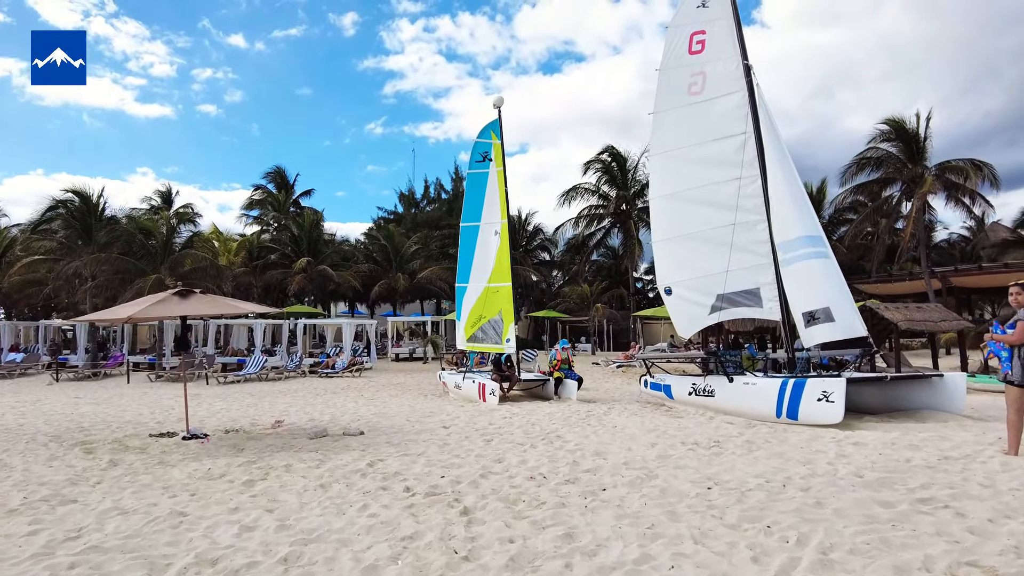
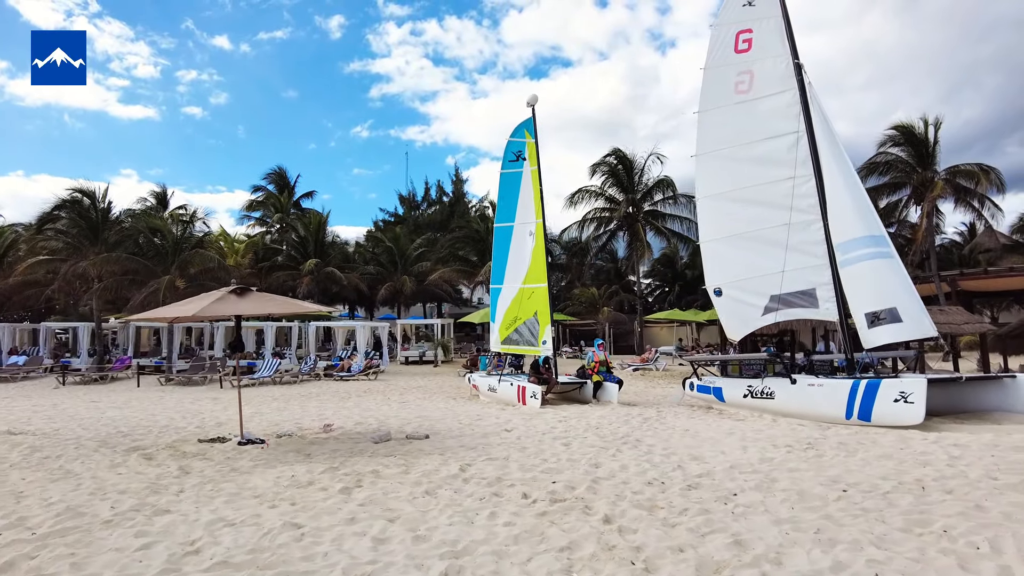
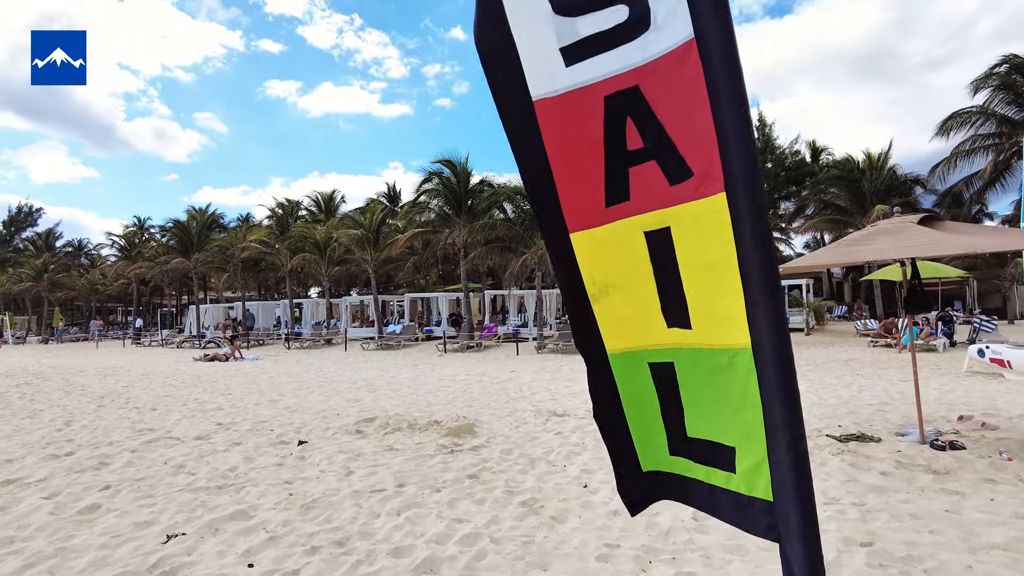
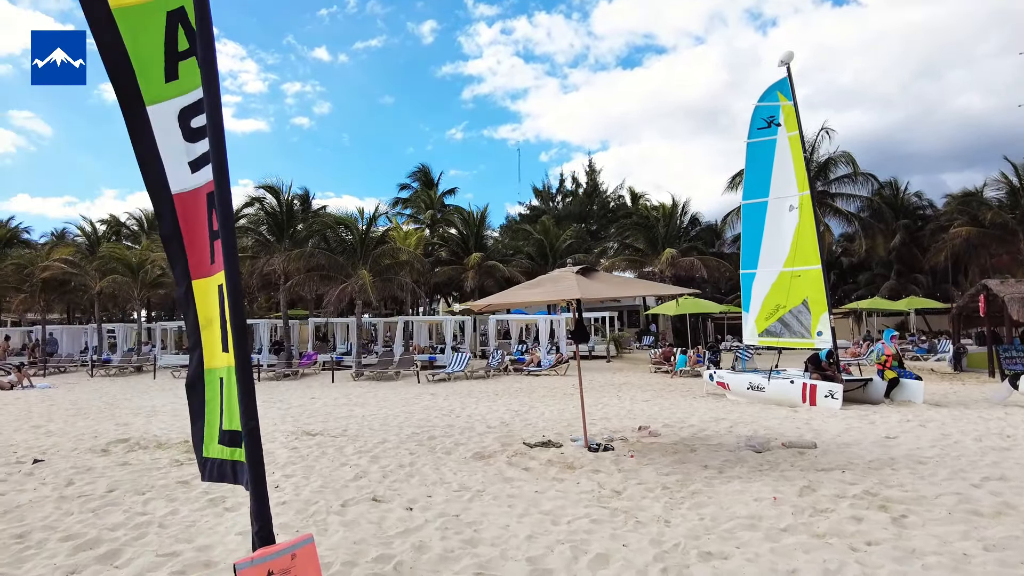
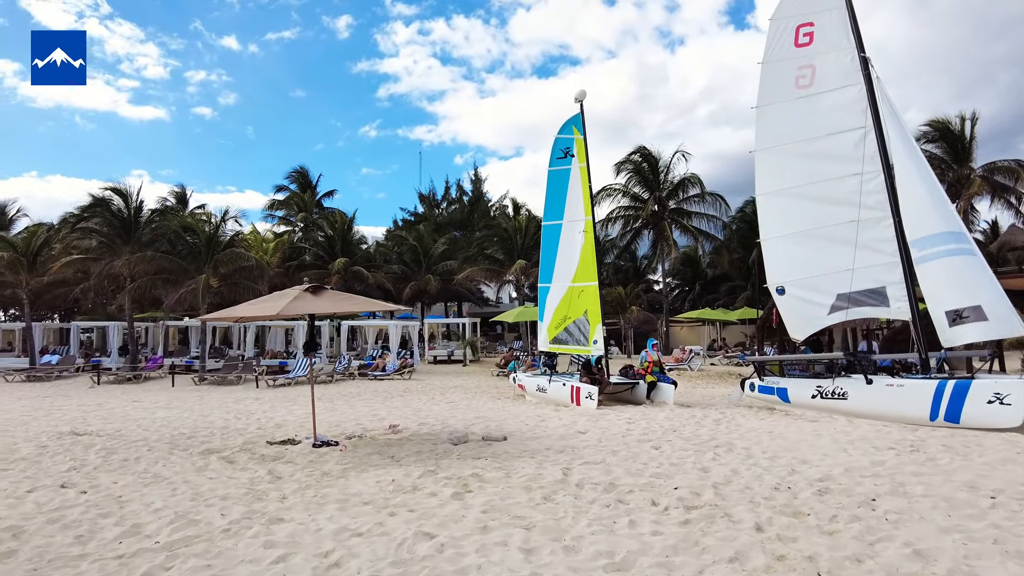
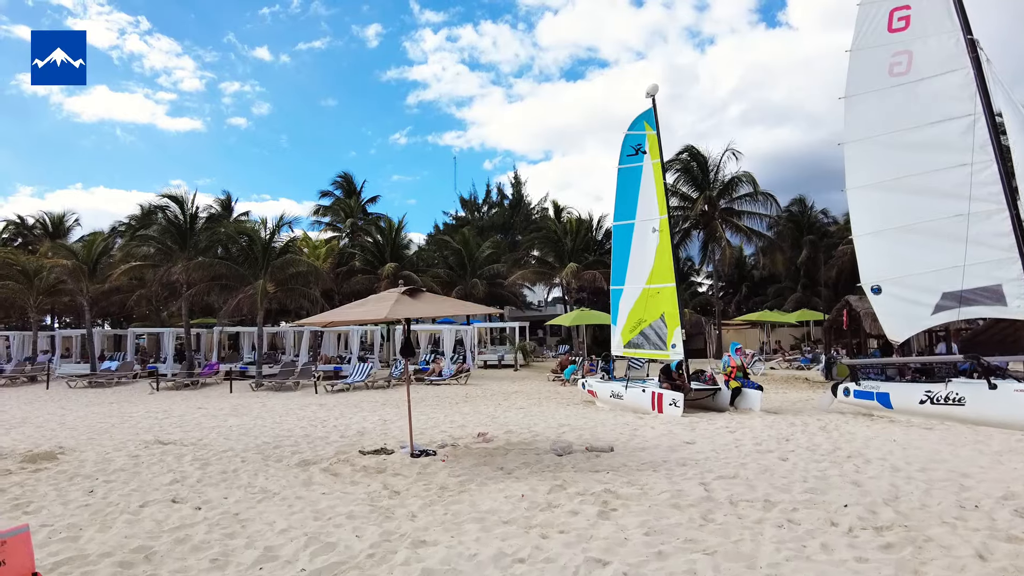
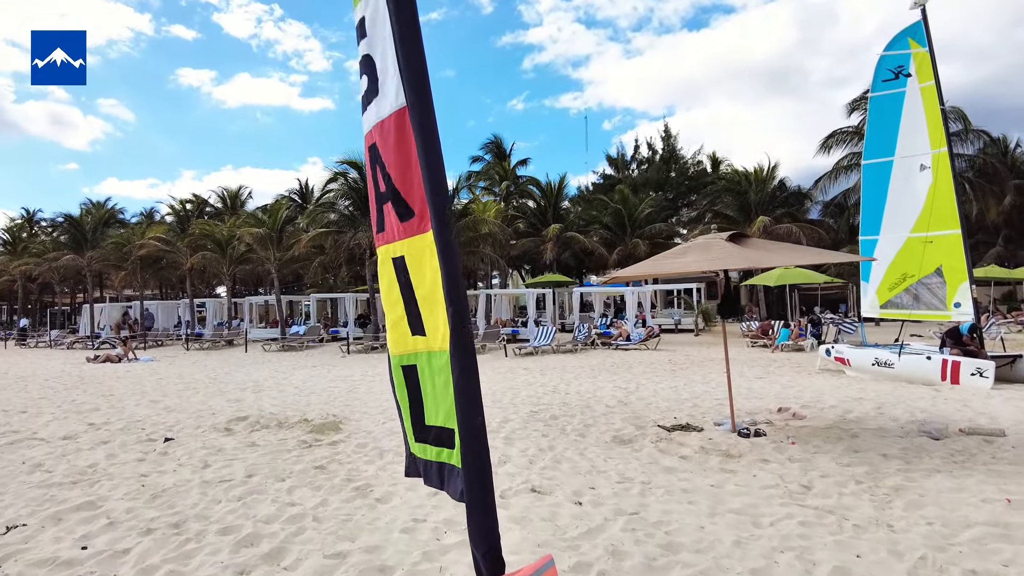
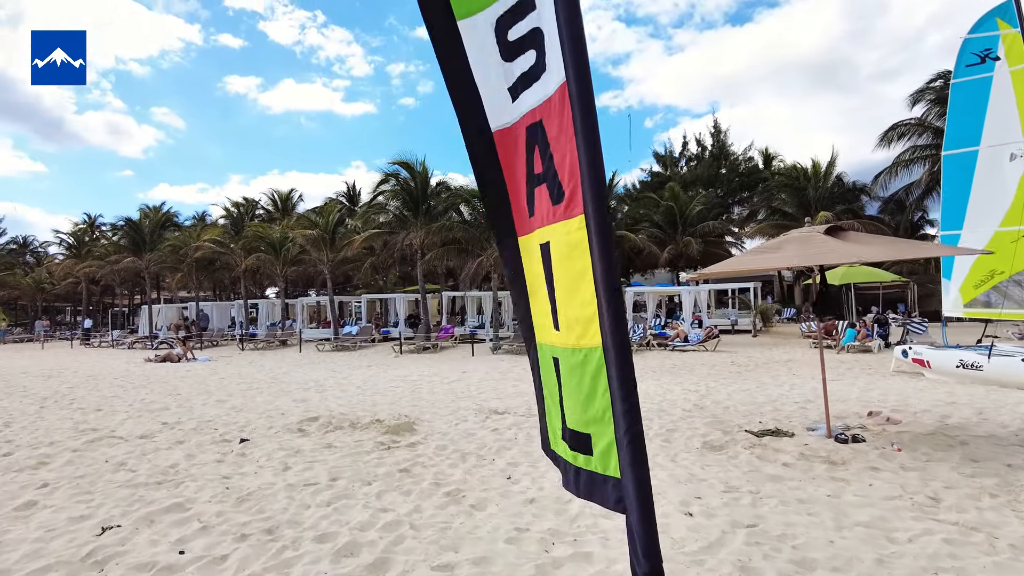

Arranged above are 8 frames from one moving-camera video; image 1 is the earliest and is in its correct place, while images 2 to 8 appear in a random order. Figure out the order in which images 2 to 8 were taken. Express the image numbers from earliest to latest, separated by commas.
2, 5, 6, 4, 7, 8, 3
